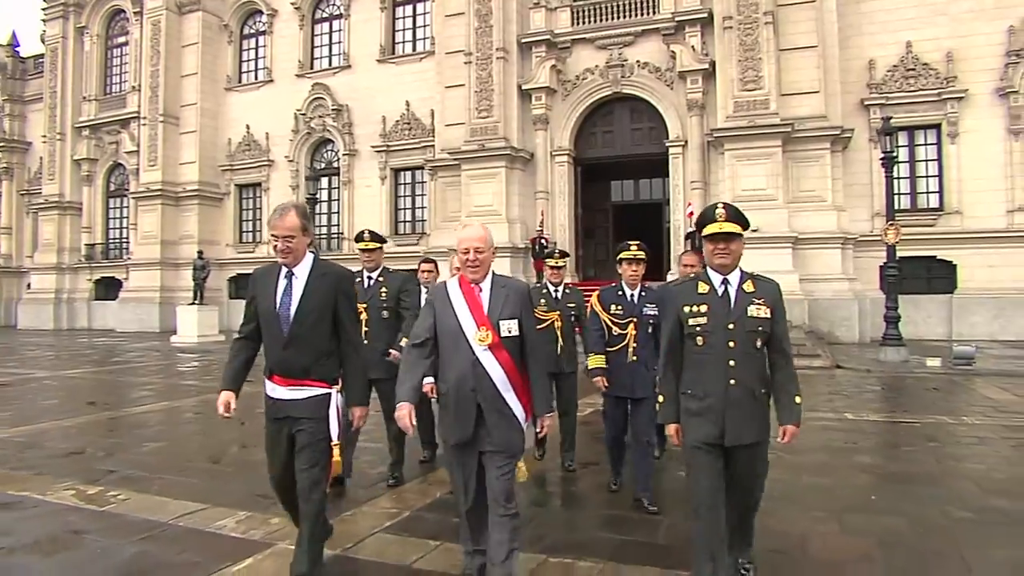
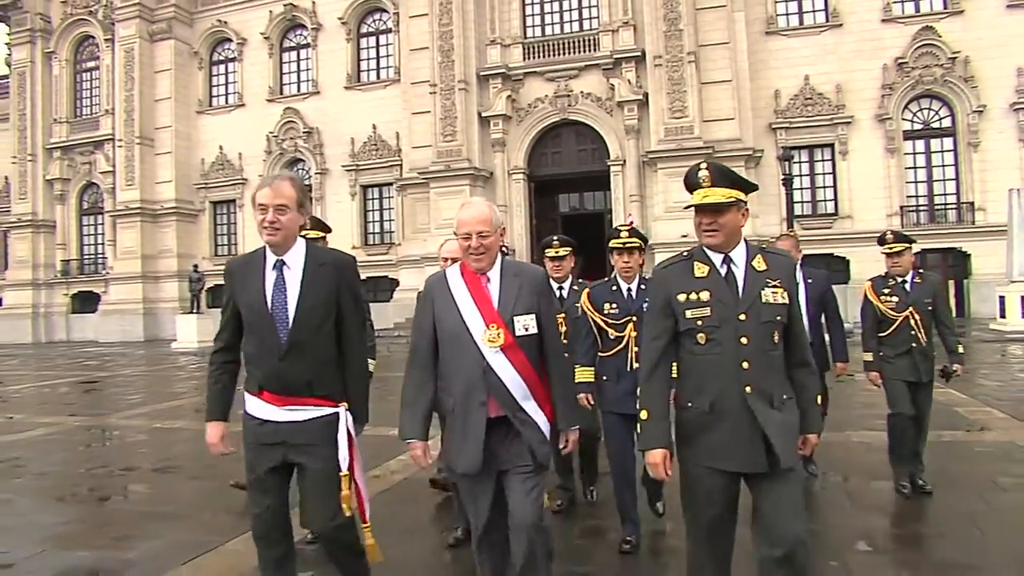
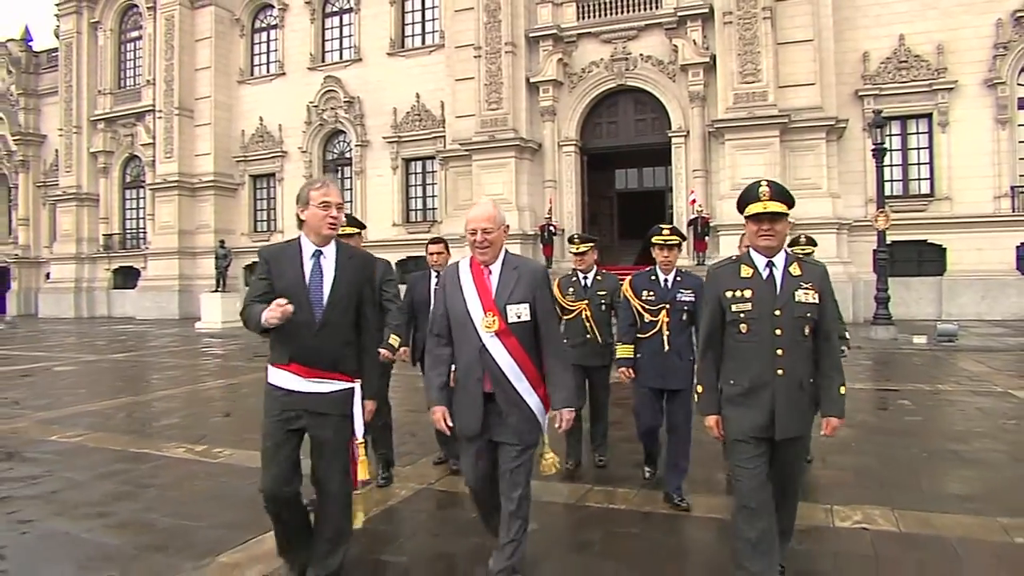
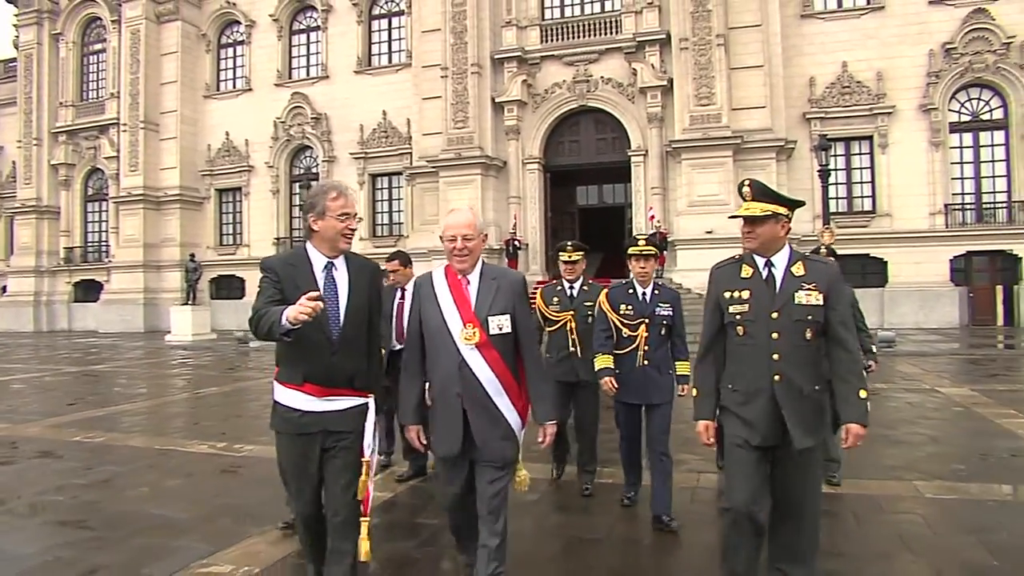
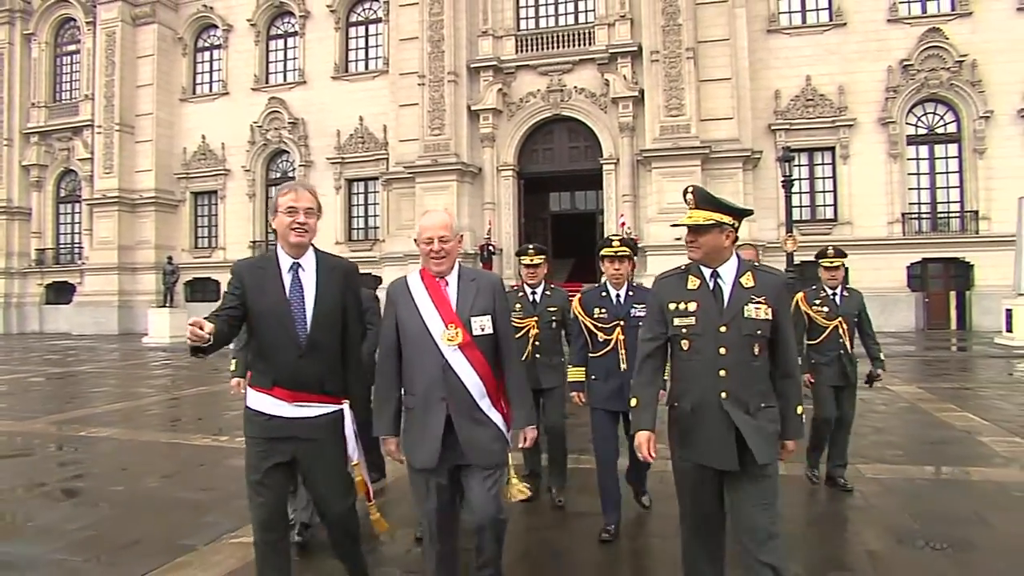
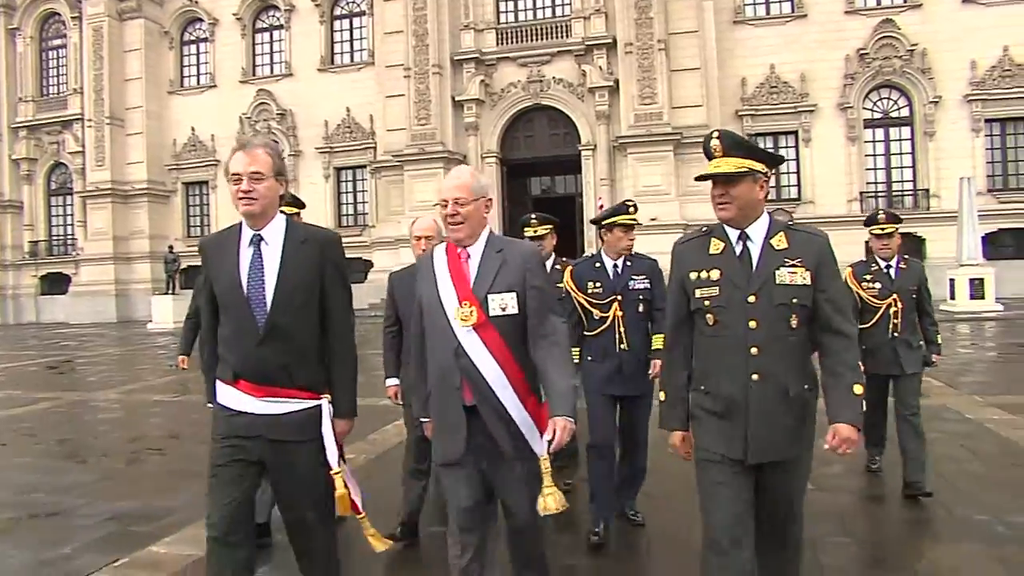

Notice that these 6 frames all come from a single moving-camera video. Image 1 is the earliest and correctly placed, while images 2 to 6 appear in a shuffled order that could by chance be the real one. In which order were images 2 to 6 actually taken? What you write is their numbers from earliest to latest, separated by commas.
3, 4, 5, 2, 6
